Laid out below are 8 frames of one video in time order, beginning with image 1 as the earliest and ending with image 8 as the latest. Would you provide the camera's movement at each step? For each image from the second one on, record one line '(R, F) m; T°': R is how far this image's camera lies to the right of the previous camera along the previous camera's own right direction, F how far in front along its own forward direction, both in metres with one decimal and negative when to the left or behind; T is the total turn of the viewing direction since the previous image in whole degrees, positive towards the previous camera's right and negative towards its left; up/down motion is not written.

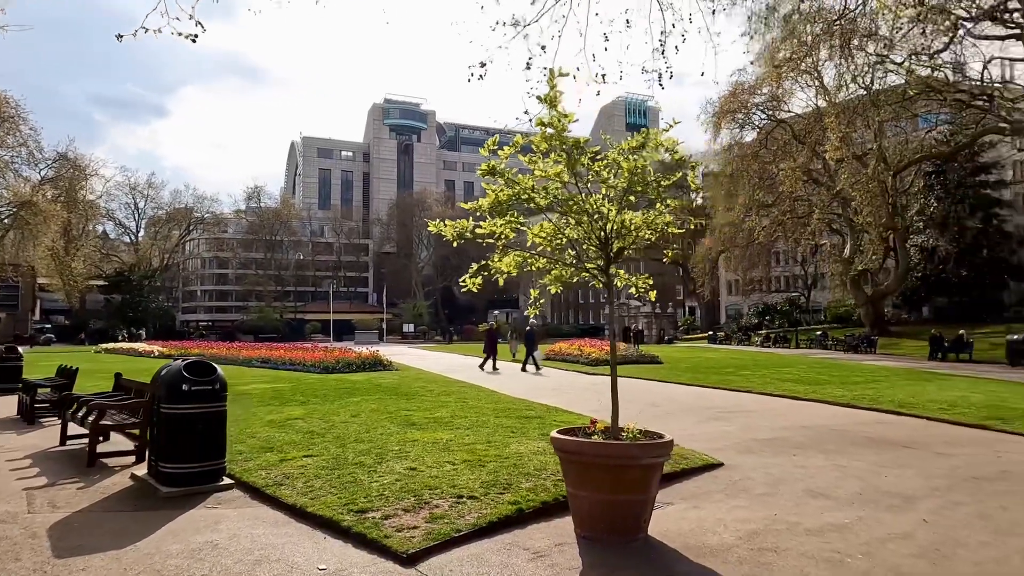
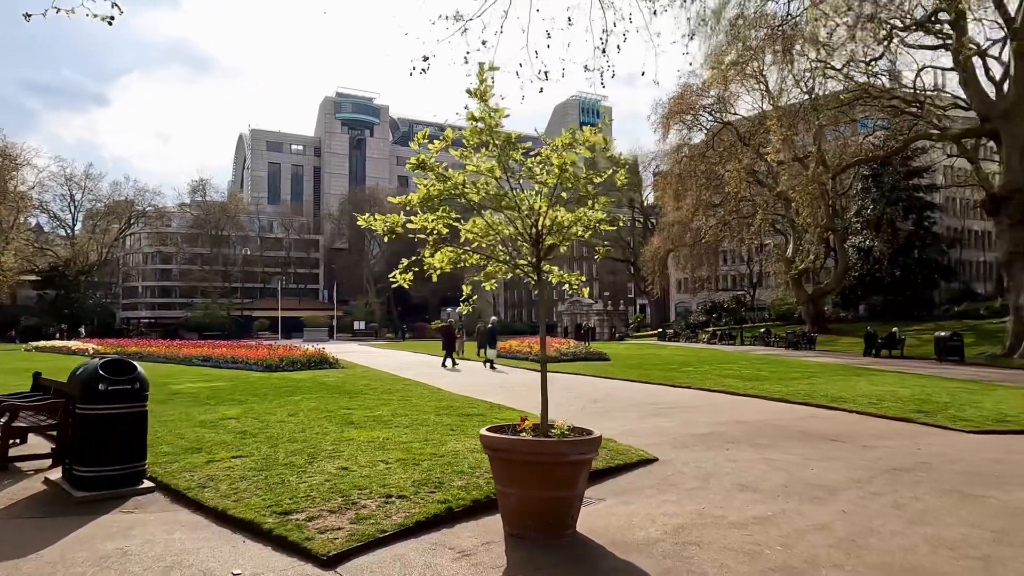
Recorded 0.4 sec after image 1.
(+0.2, 0.0) m; +4°
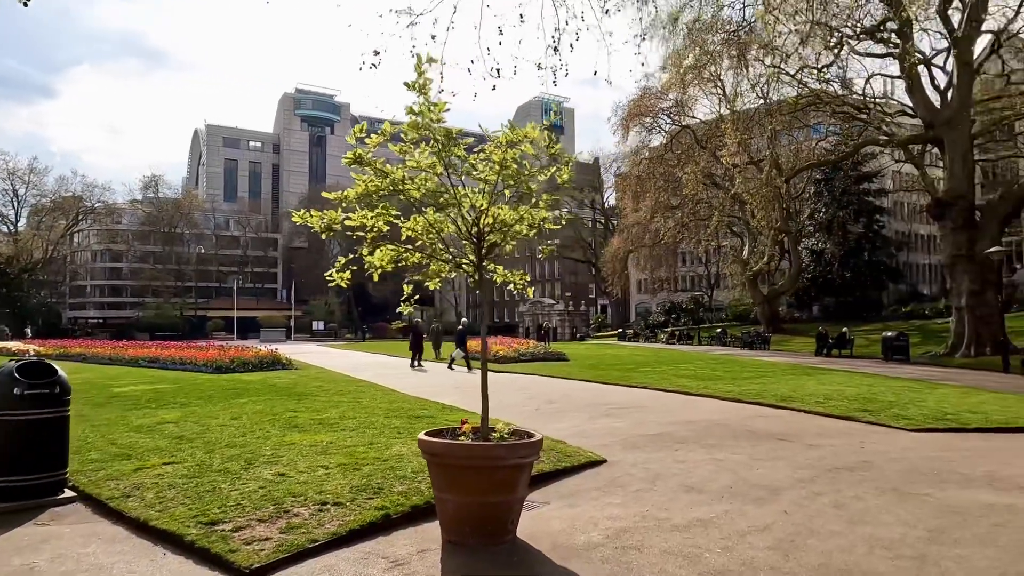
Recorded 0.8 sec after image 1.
(+0.2, +0.1) m; +3°
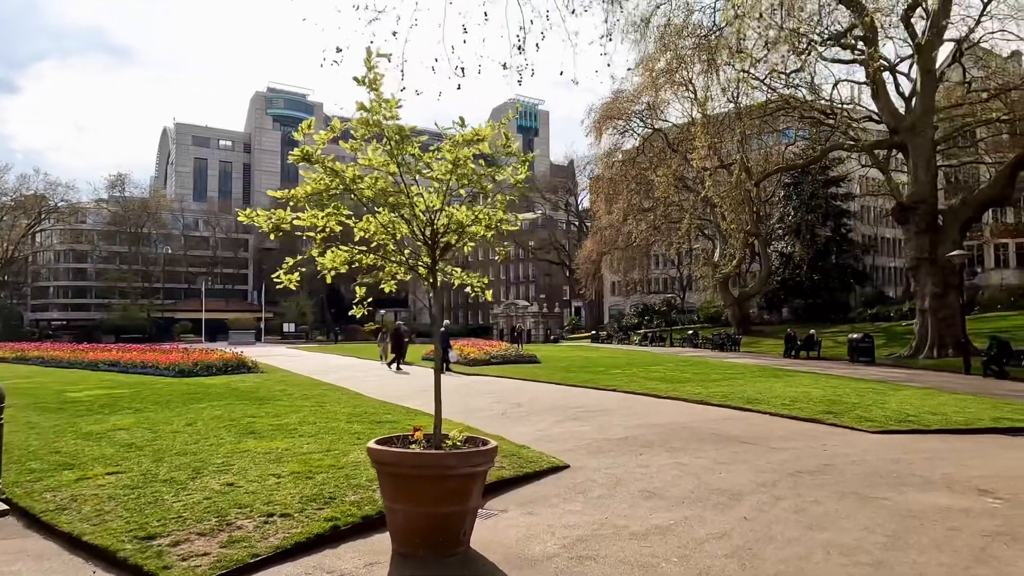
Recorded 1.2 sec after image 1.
(+0.2, +0.1) m; +2°
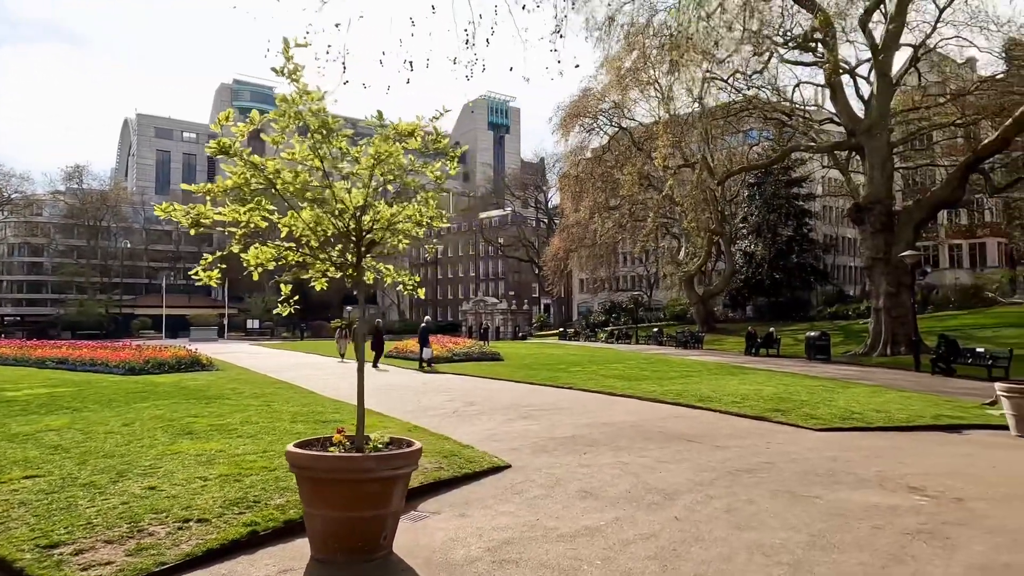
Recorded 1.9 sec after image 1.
(+0.3, +0.1) m; +2°
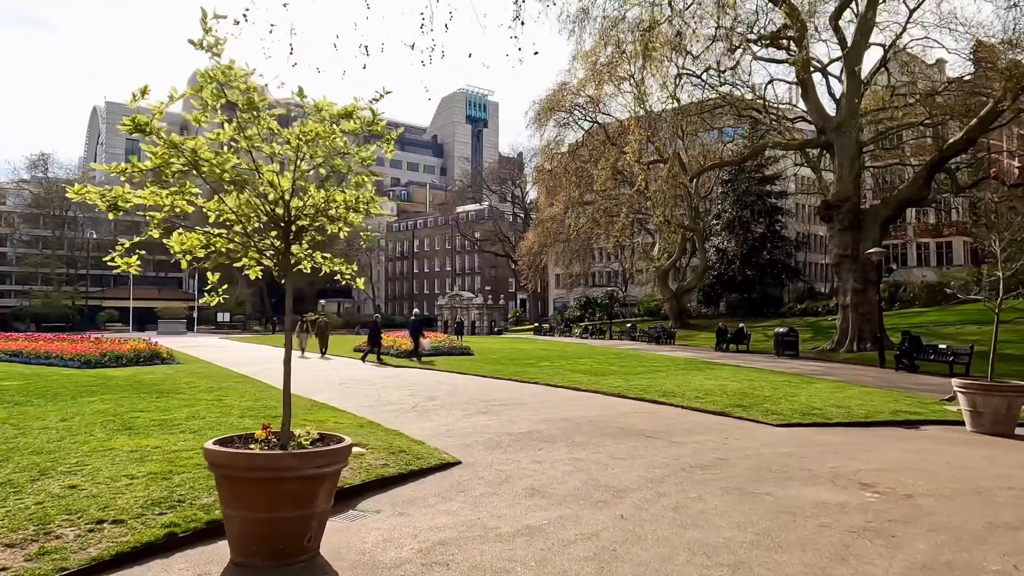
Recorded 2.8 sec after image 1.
(+0.3, +0.2) m; +2°
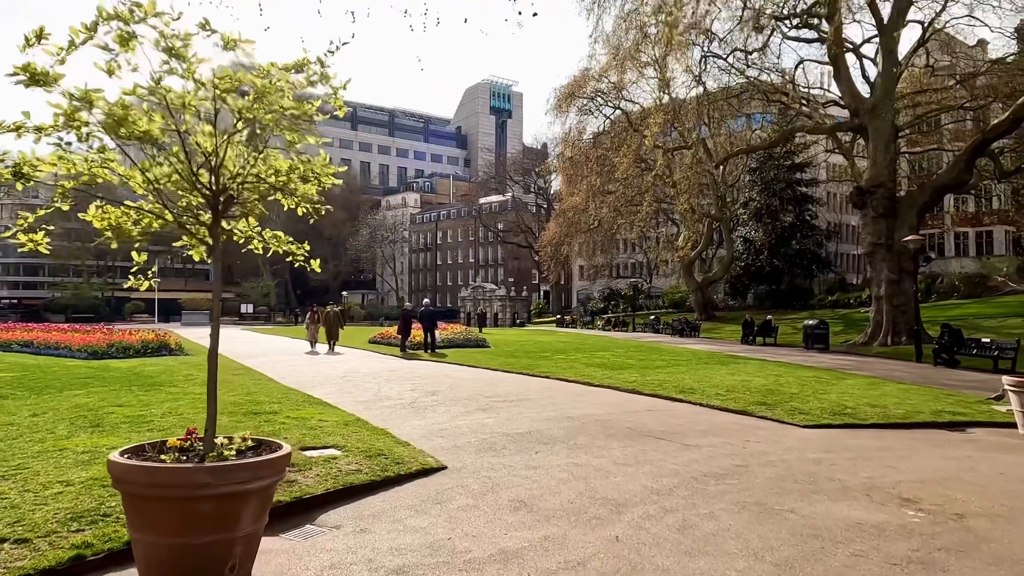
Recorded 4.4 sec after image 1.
(+0.3, +0.9) m; -2°
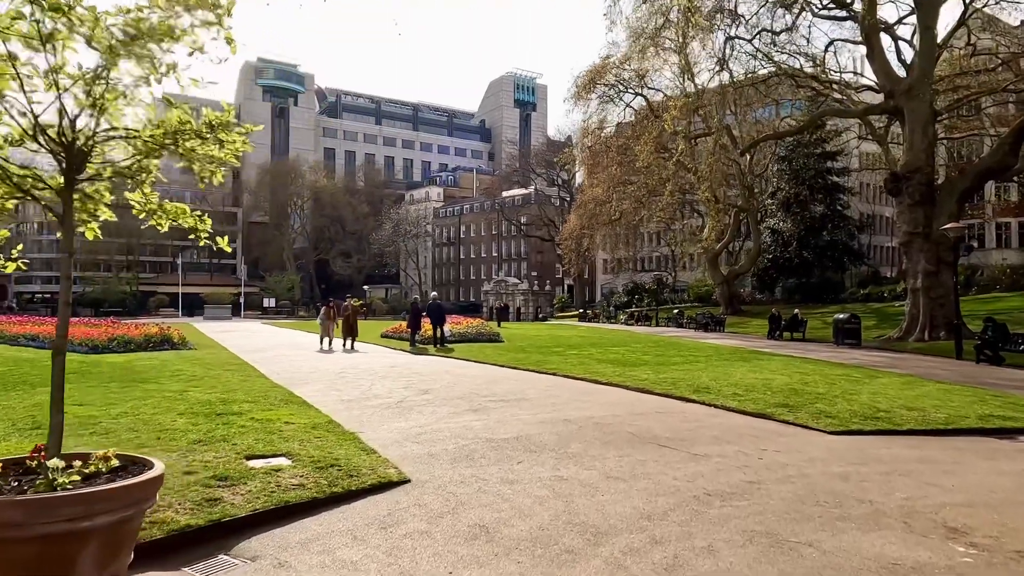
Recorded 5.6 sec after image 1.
(+0.5, +1.0) m; -2°
